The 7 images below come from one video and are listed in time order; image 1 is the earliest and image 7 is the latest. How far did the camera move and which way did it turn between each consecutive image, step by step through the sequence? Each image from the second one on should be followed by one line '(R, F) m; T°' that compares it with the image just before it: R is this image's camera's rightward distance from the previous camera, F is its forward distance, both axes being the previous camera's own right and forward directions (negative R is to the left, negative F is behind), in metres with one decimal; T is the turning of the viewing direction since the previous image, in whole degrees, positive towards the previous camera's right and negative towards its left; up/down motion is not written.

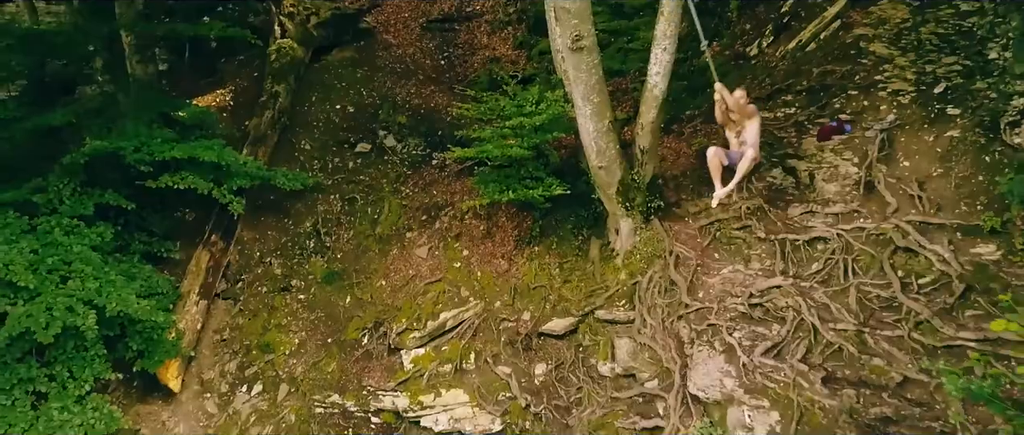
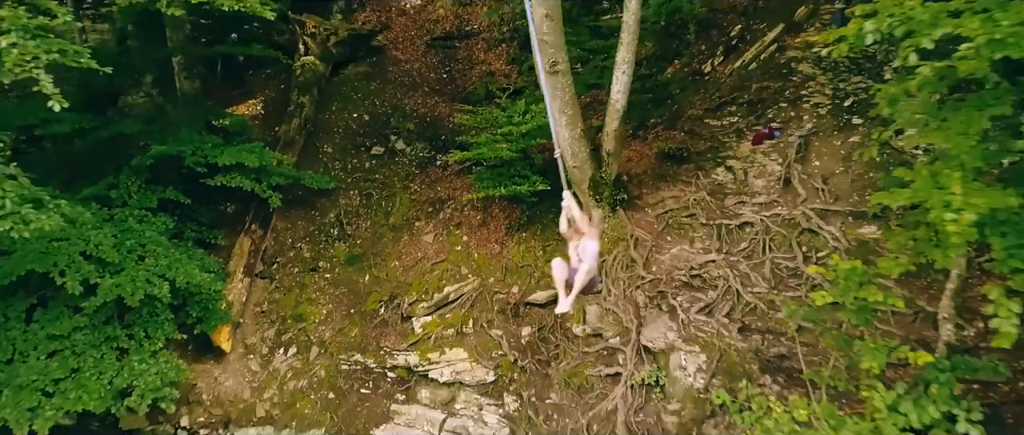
(+0.1, -0.9) m; 0°
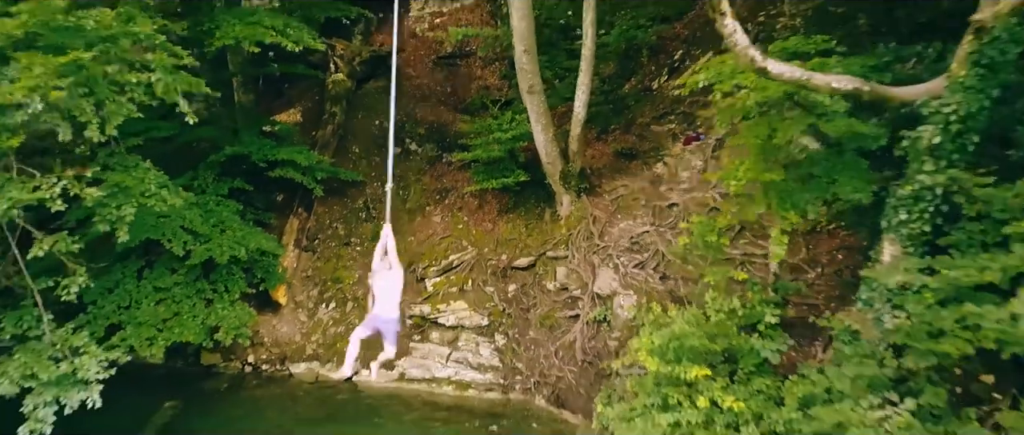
(+0.1, -1.5) m; 0°
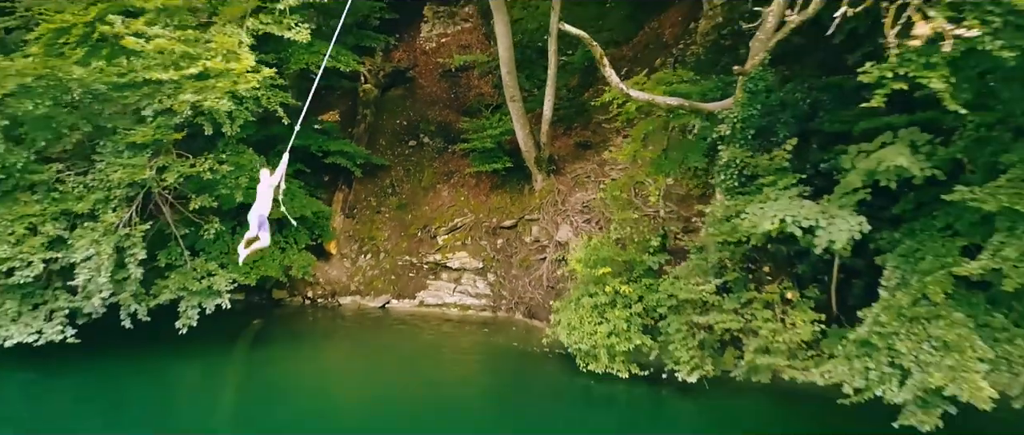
(+0.1, -2.4) m; 0°
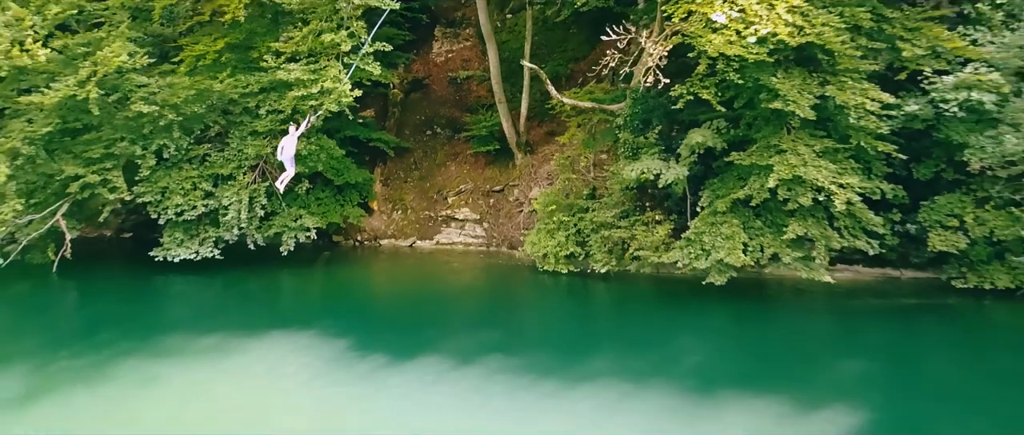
(+0.2, -3.7) m; 0°
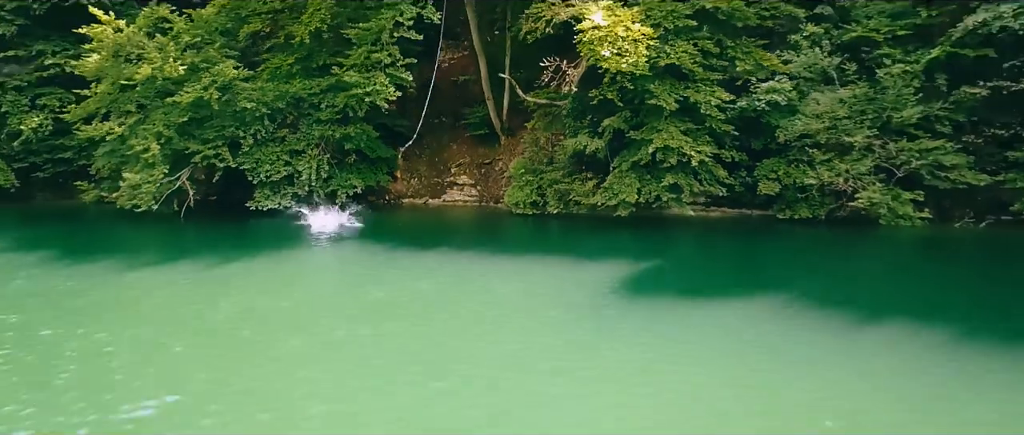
(+0.4, -4.7) m; 0°
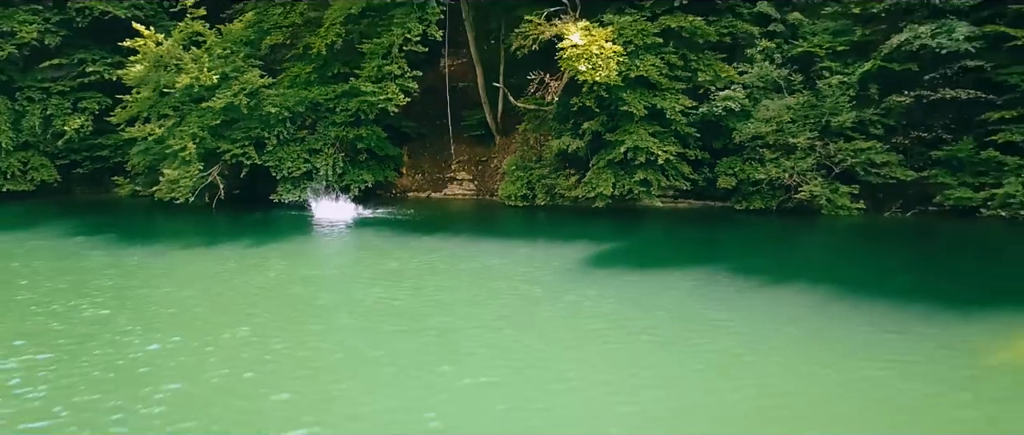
(+0.2, -2.0) m; 0°
